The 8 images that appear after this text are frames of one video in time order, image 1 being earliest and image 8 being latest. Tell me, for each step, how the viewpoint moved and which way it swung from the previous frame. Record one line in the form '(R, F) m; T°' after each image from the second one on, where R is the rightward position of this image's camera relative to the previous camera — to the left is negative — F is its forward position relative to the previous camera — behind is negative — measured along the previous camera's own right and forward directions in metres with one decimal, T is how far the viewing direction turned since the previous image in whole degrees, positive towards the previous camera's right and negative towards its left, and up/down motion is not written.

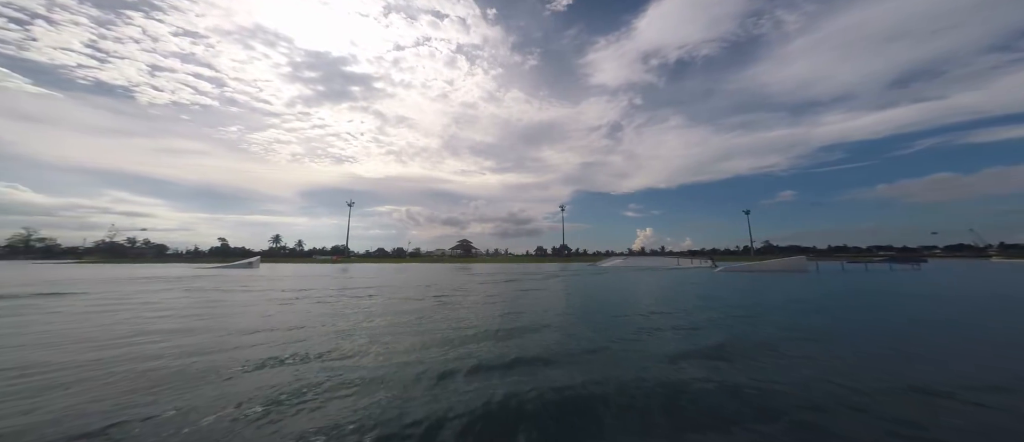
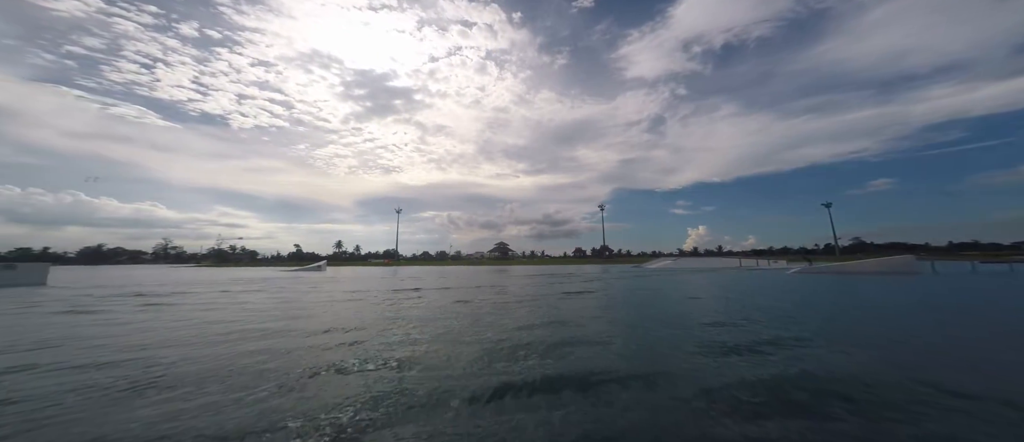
(-0.2, -0.2) m; -8°
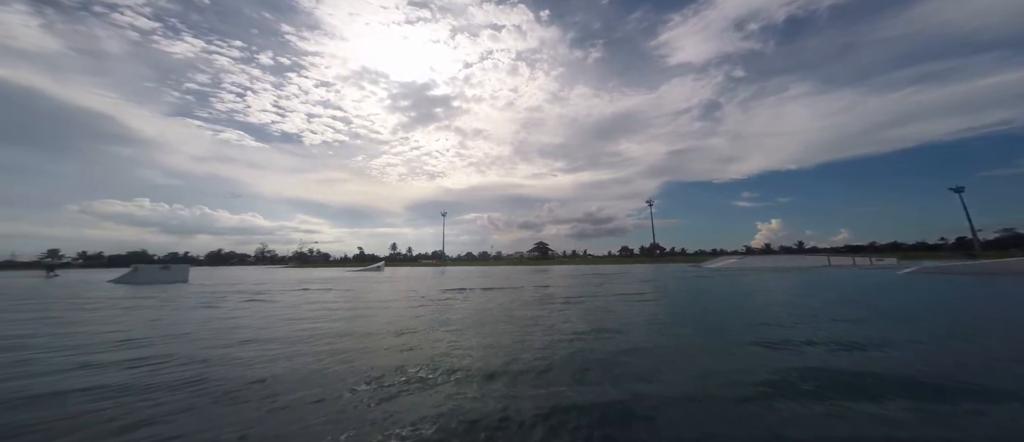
(-0.3, -0.1) m; -8°
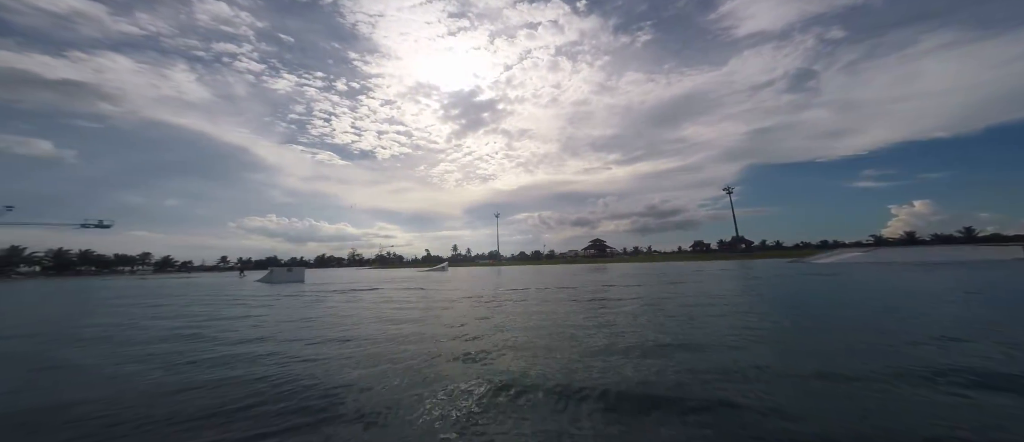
(-0.3, 0.0) m; -10°
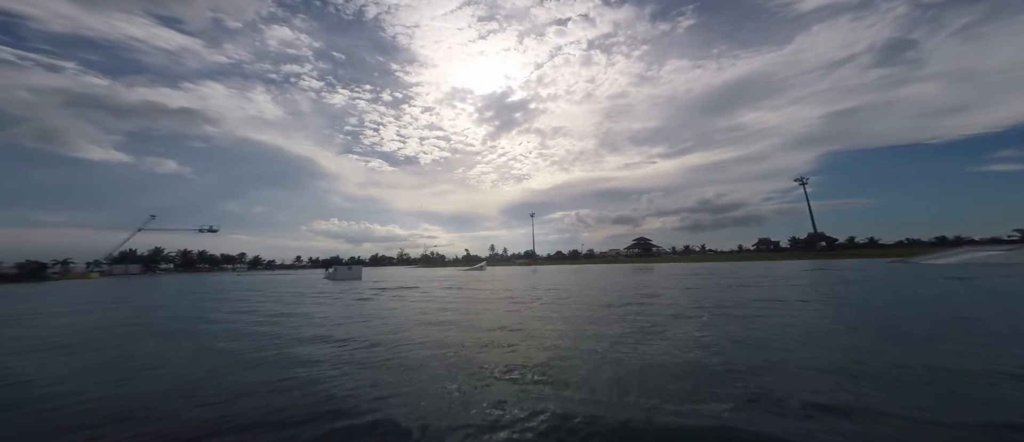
(-0.3, 0.0) m; -8°
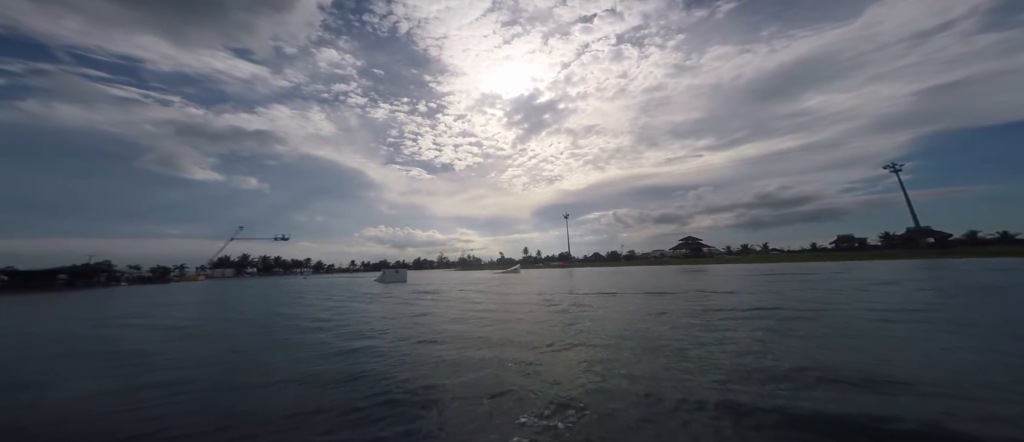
(-0.5, 0.0) m; -7°
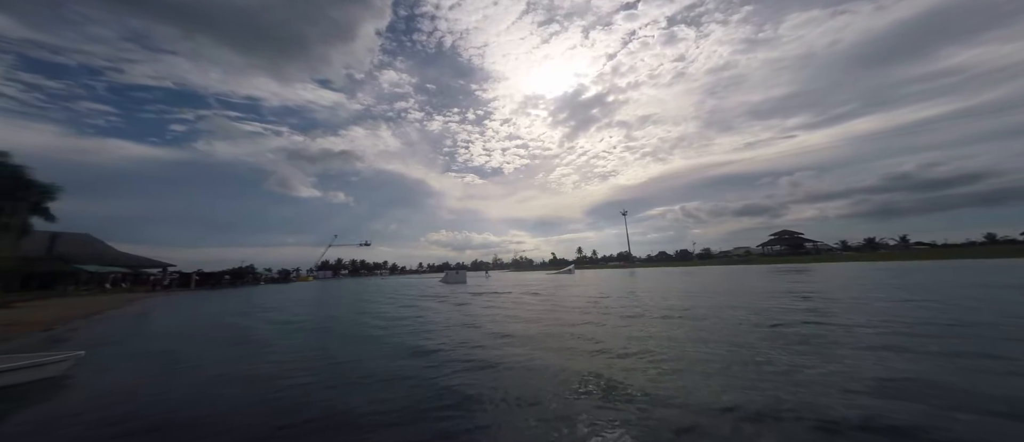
(-2.1, -0.6) m; -11°
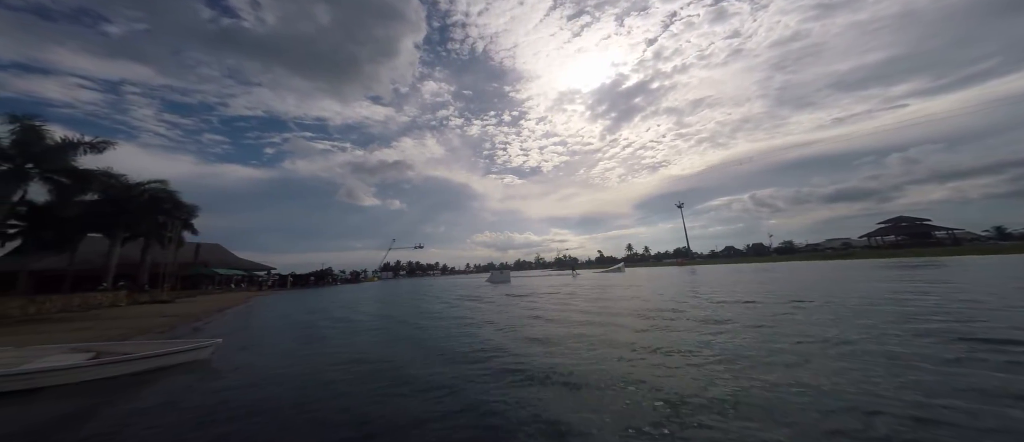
(-3.8, +0.2) m; -9°
